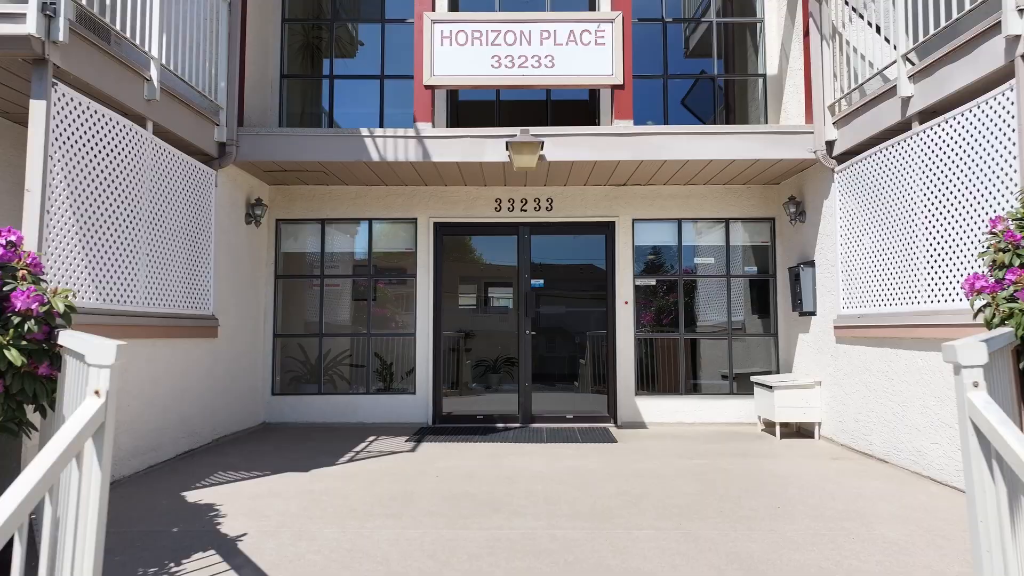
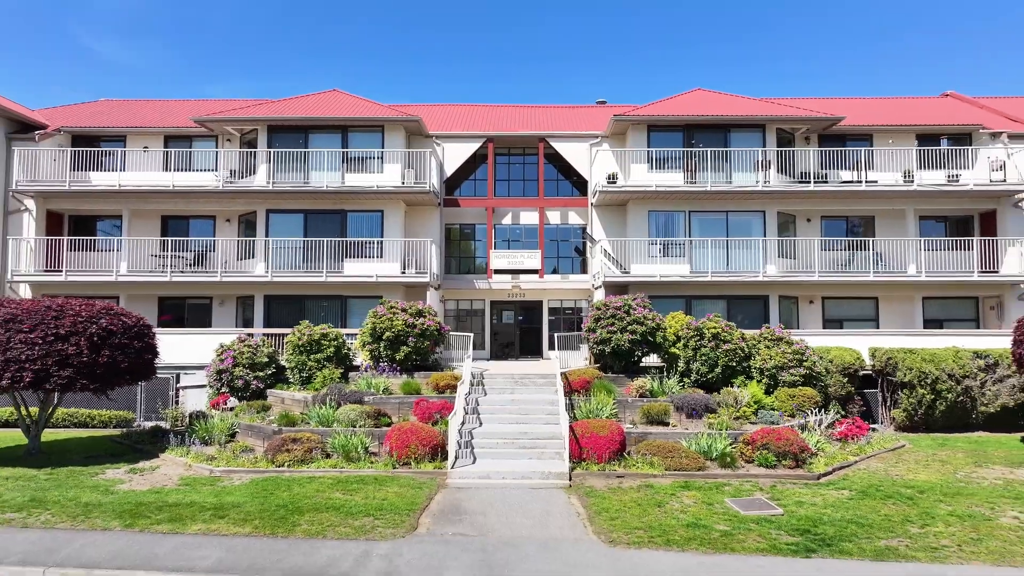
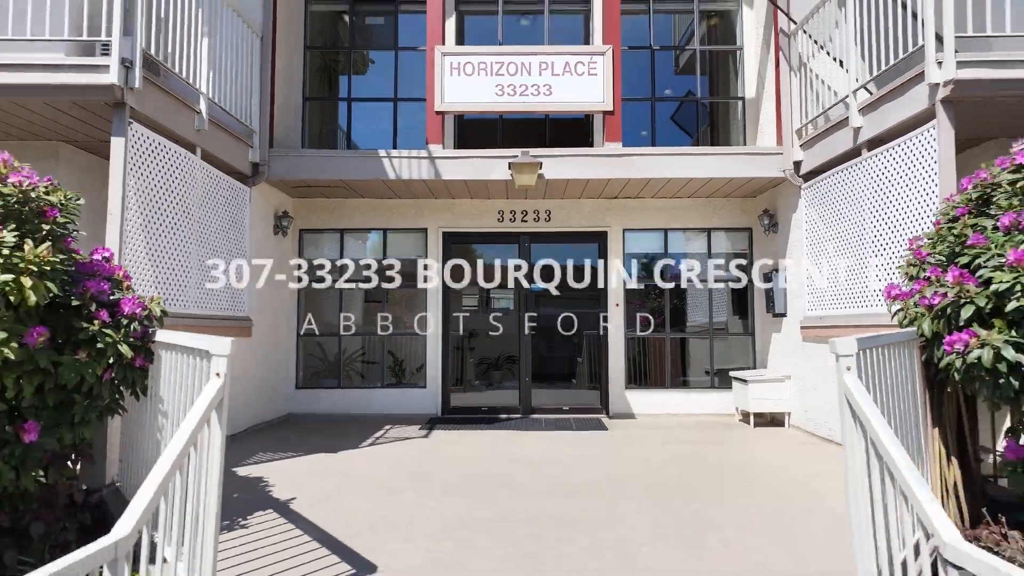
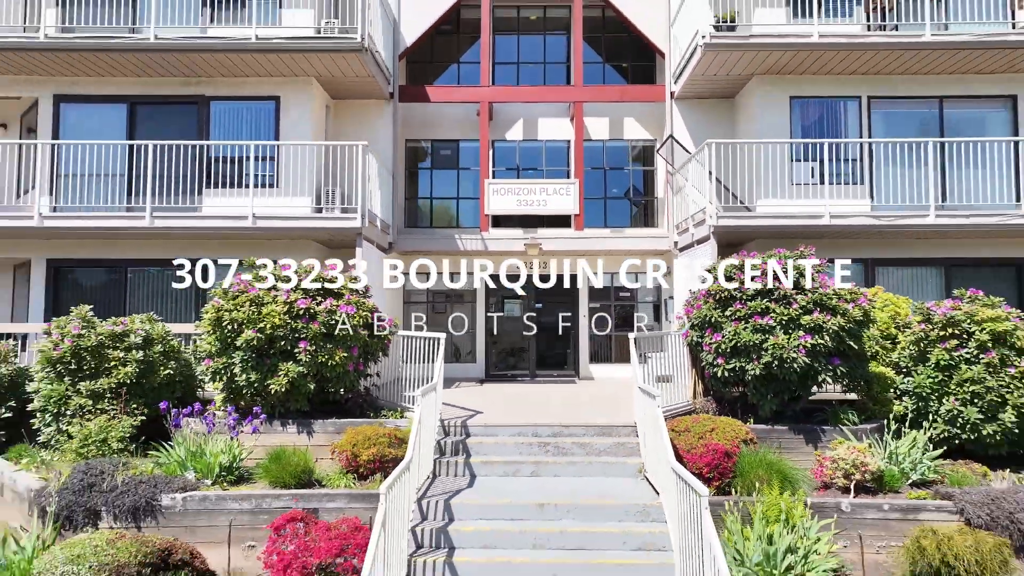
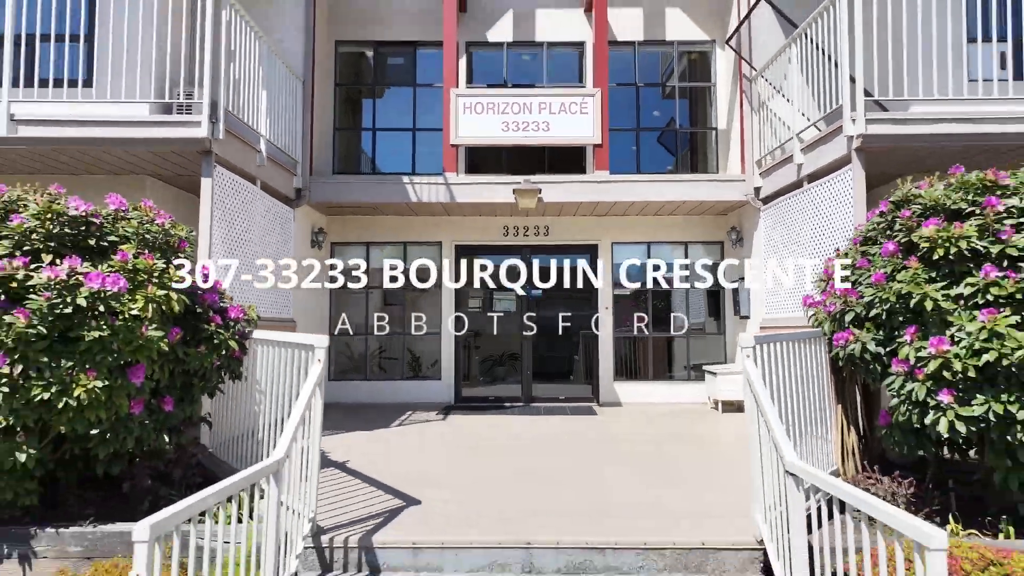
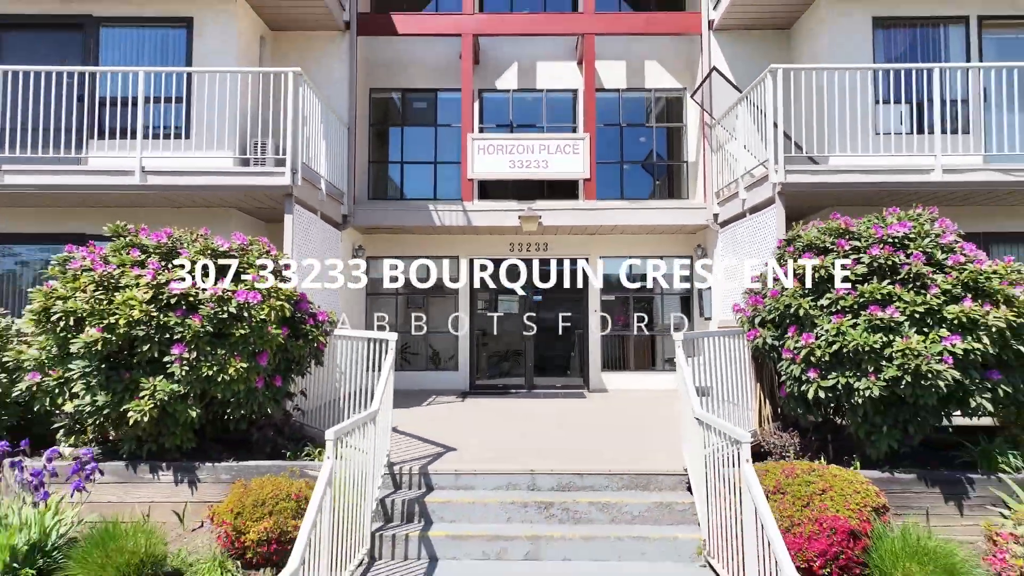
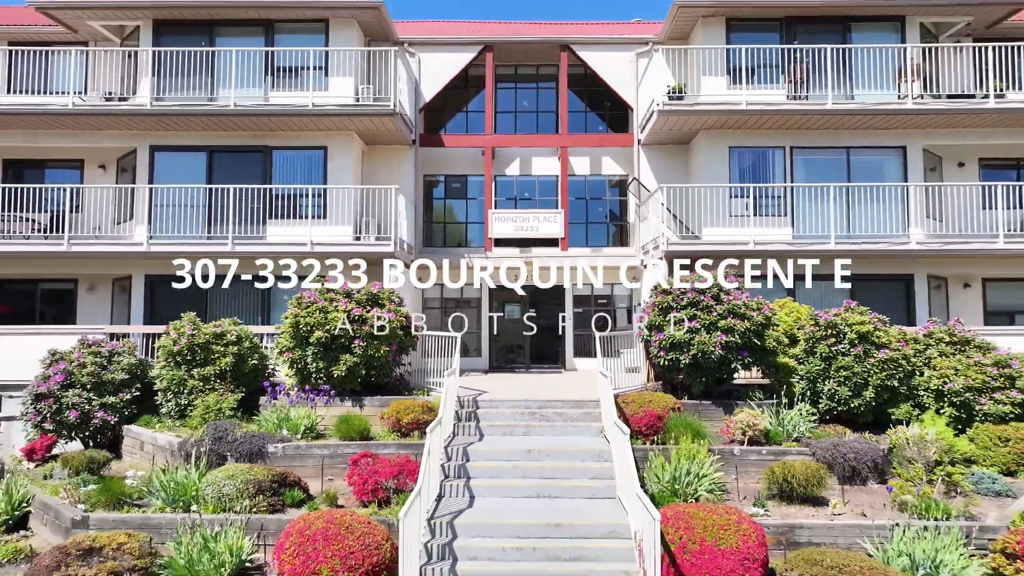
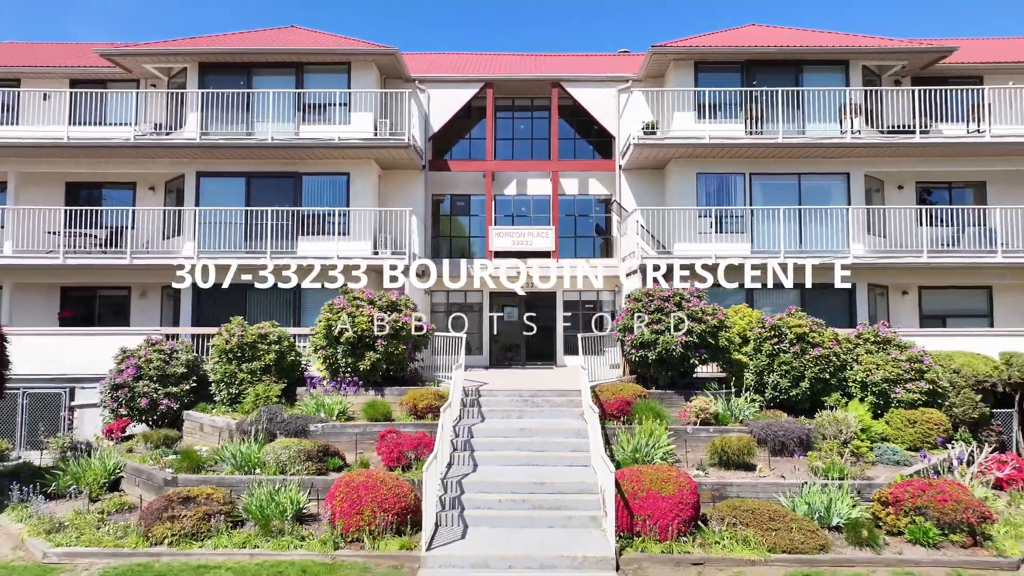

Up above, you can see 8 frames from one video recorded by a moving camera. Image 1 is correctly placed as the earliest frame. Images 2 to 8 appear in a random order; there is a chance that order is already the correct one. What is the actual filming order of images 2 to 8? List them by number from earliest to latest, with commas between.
3, 5, 6, 4, 7, 8, 2
